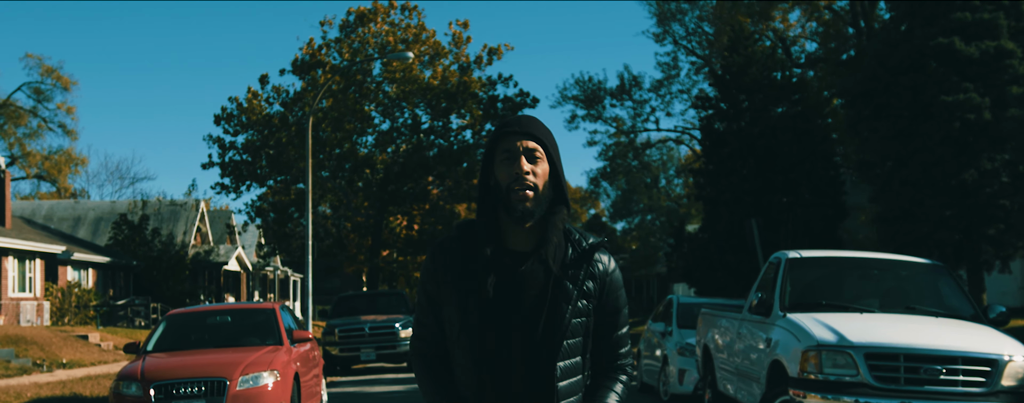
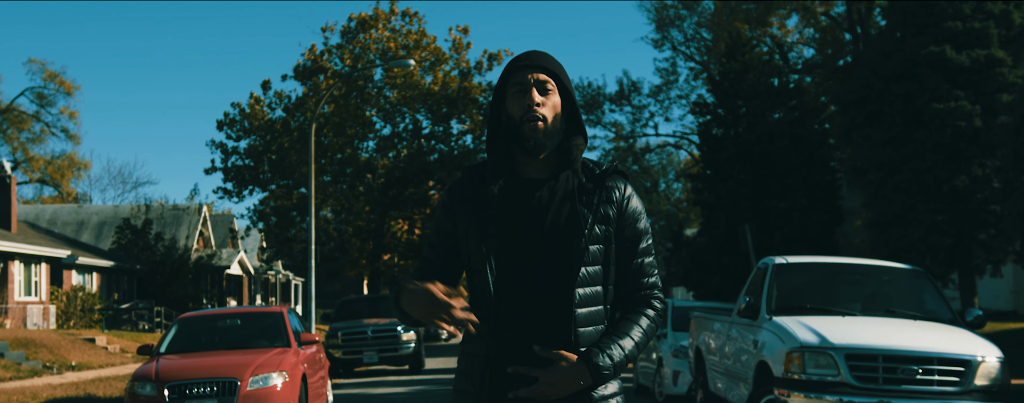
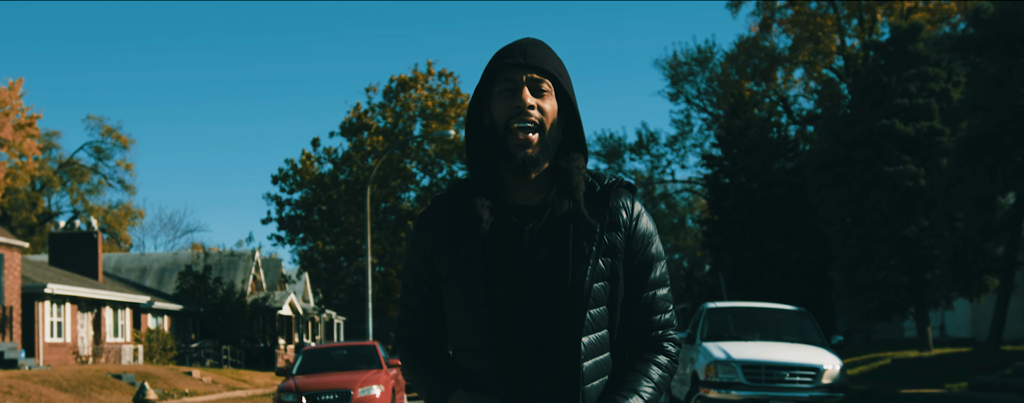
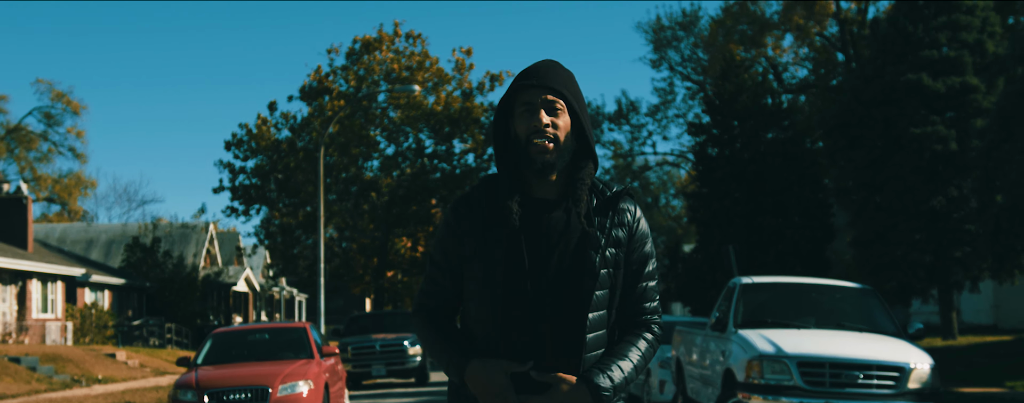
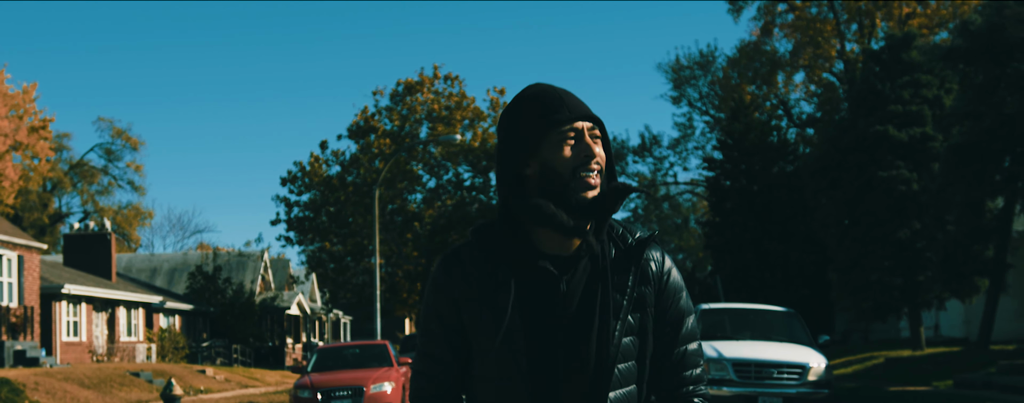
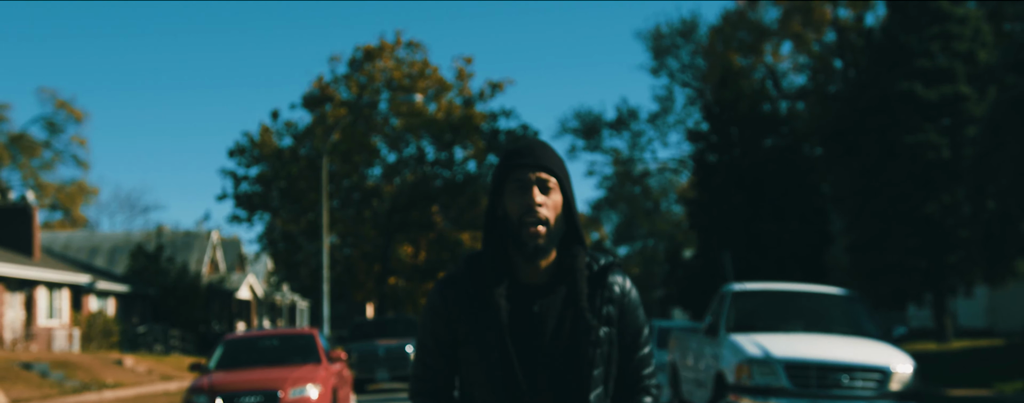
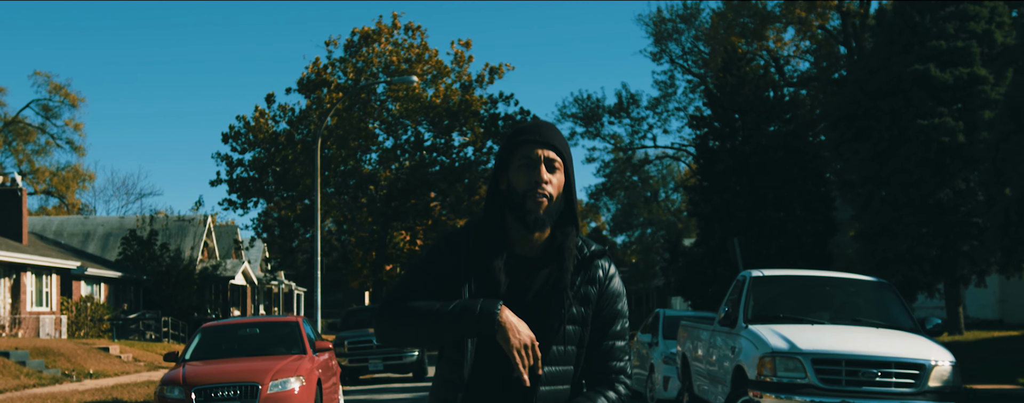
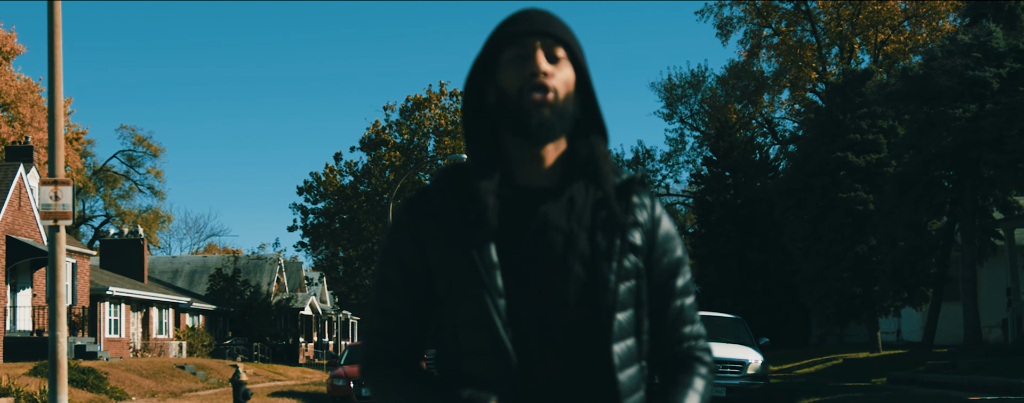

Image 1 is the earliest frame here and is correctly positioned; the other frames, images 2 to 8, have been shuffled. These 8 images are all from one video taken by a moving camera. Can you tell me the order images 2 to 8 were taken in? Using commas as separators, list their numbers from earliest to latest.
2, 7, 4, 6, 3, 5, 8
